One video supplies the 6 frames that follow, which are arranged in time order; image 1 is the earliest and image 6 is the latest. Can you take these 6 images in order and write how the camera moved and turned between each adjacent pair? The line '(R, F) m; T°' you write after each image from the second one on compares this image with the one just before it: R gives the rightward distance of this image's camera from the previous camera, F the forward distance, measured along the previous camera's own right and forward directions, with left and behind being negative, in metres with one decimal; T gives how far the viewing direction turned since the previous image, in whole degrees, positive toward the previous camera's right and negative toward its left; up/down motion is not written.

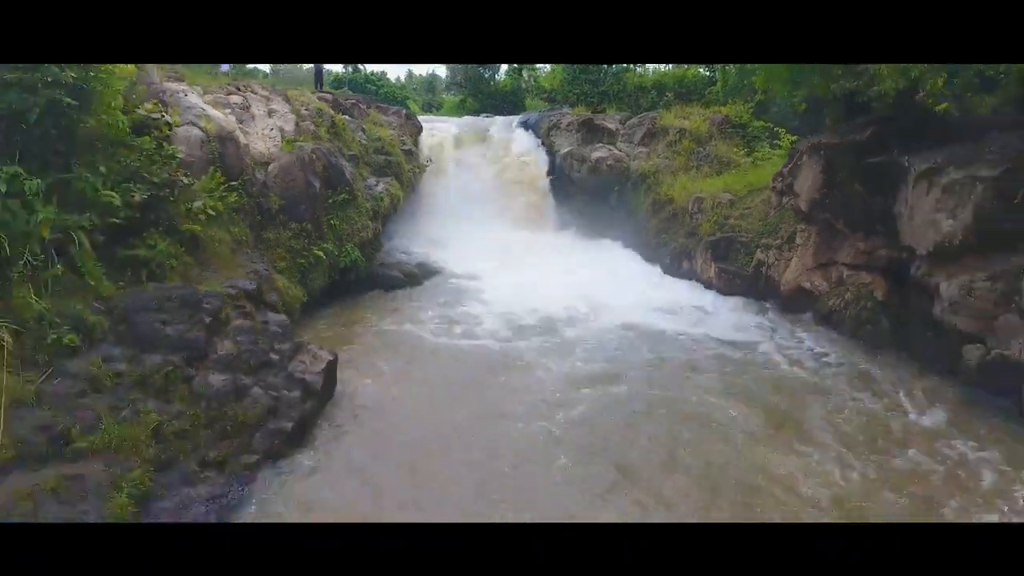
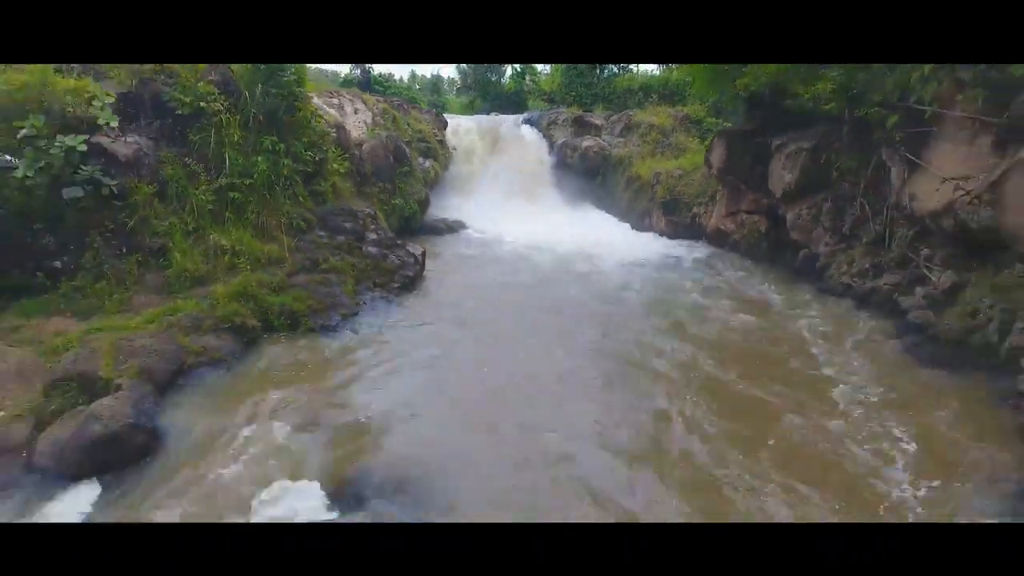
(-0.1, -2.8) m; 0°
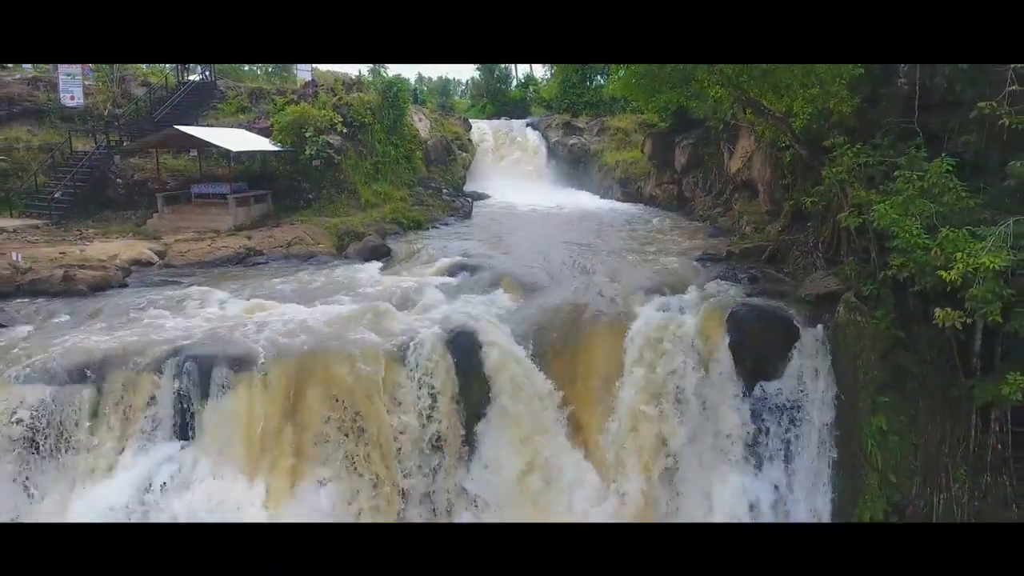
(-0.1, -5.0) m; 0°
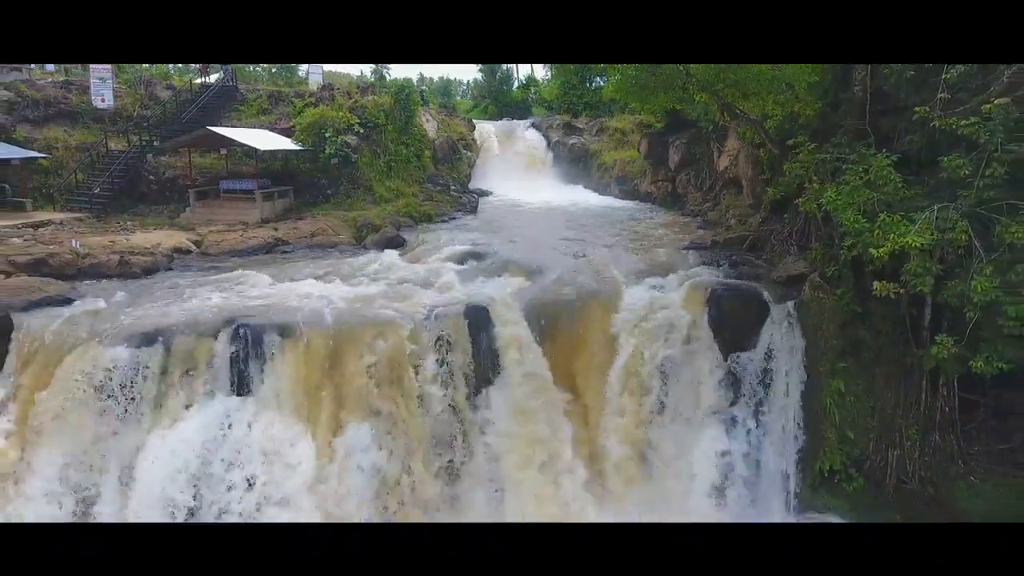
(0.0, -0.7) m; 0°
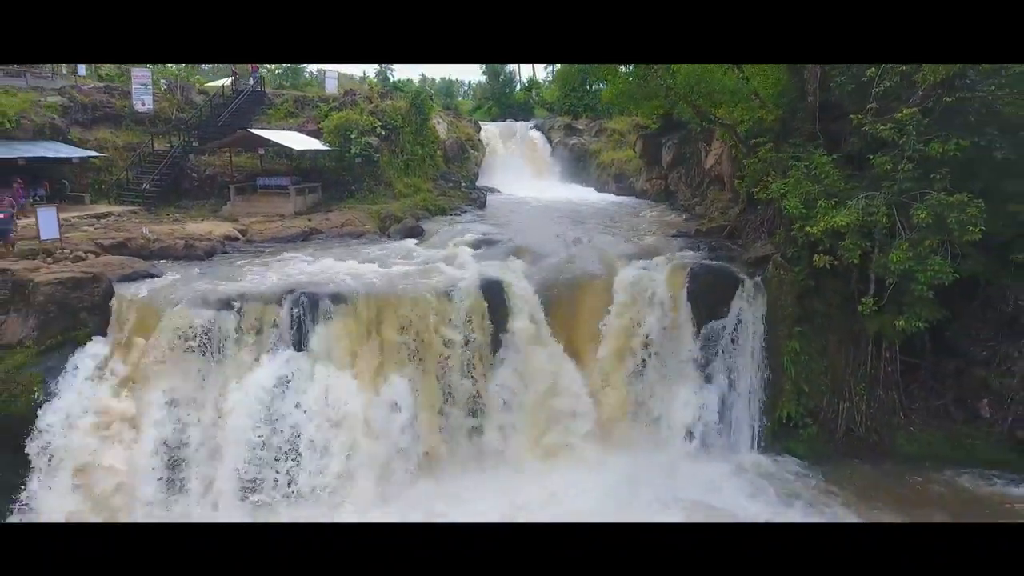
(-0.1, -1.1) m; 0°
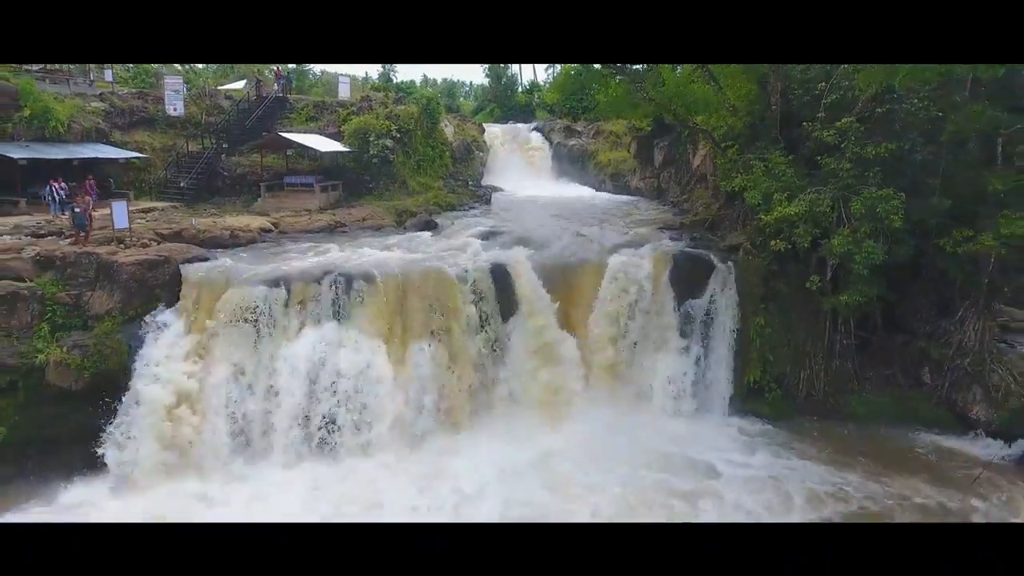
(0.0, -1.1) m; 0°
